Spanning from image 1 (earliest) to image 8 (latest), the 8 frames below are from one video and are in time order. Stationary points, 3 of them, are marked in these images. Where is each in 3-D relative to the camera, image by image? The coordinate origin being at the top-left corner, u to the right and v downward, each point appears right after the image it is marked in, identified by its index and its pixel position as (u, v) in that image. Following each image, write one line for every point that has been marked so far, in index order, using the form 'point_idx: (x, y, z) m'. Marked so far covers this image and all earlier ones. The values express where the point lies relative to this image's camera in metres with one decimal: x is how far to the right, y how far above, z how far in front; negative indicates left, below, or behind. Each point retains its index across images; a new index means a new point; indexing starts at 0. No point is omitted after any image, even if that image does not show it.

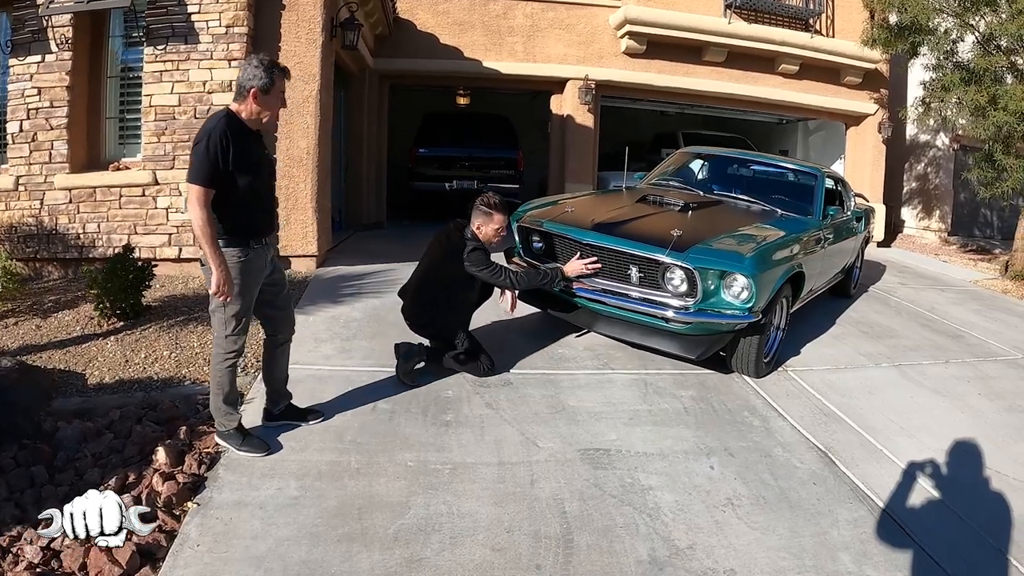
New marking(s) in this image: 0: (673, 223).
0: (+1.3, +0.5, +5.4) m
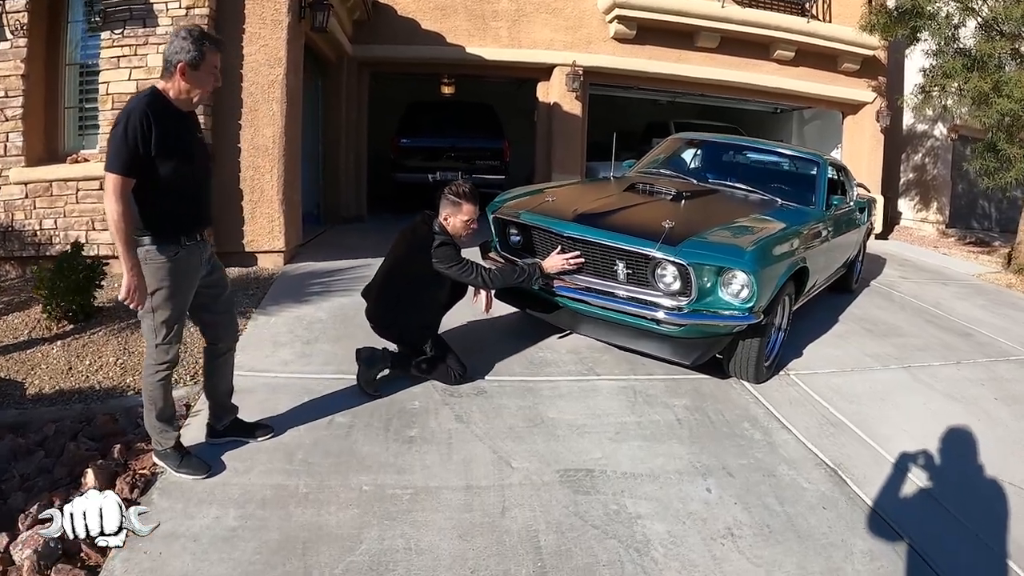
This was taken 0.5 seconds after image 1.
0: (+1.1, +0.5, +4.9) m
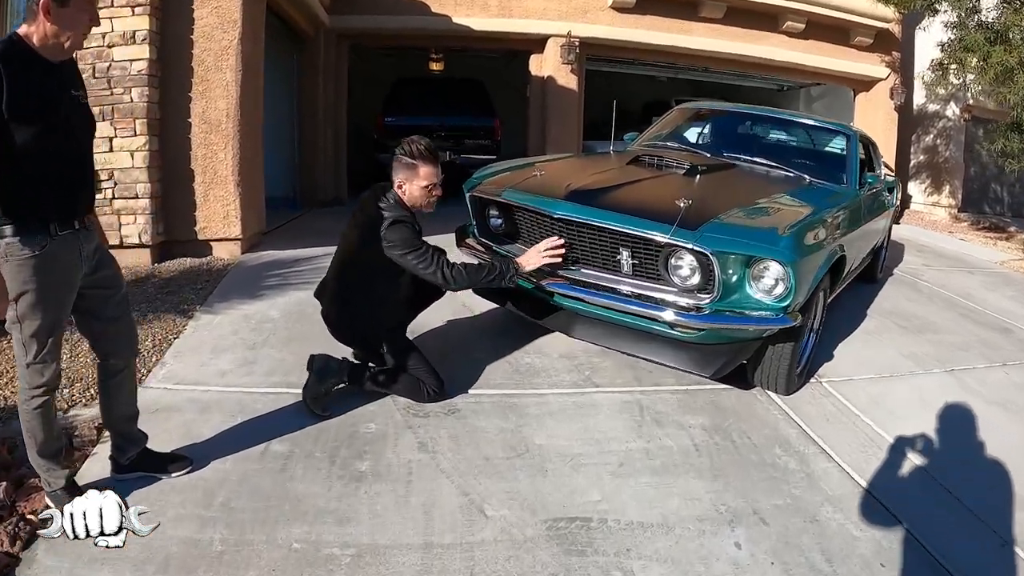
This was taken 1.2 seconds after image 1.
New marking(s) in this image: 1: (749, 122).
0: (+0.9, +0.6, +4.0) m
1: (+2.1, +1.4, +6.0) m
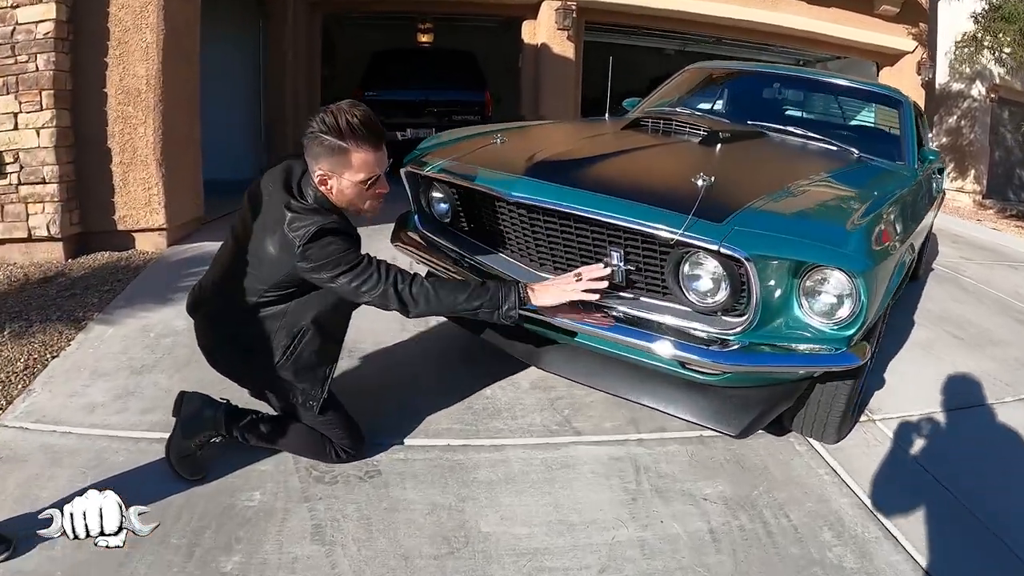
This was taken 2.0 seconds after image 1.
0: (+0.7, +0.5, +2.8) m
1: (+1.9, +1.4, +4.8) m
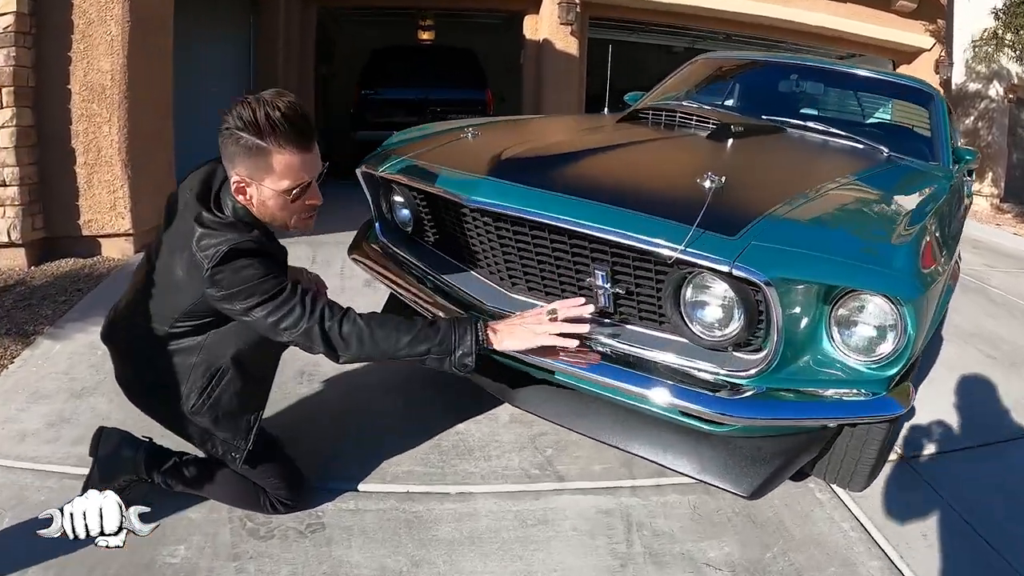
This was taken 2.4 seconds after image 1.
0: (+0.6, +0.4, +2.4) m
1: (+1.8, +1.3, +4.4) m
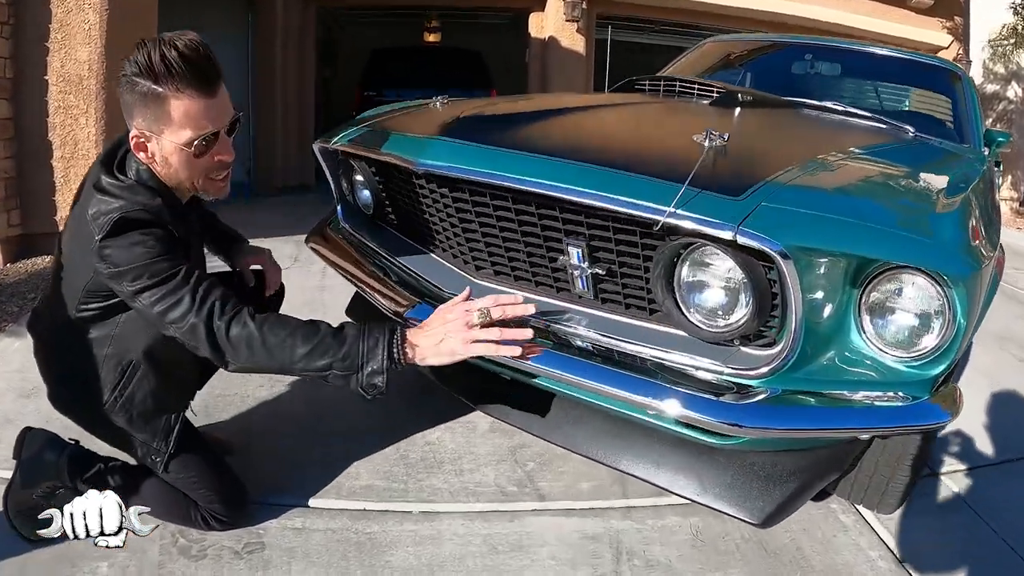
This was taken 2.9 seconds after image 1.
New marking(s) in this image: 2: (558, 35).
0: (+0.5, +0.5, +2.0) m
1: (+1.7, +1.3, +4.0) m
2: (+0.6, +3.3, +9.1) m
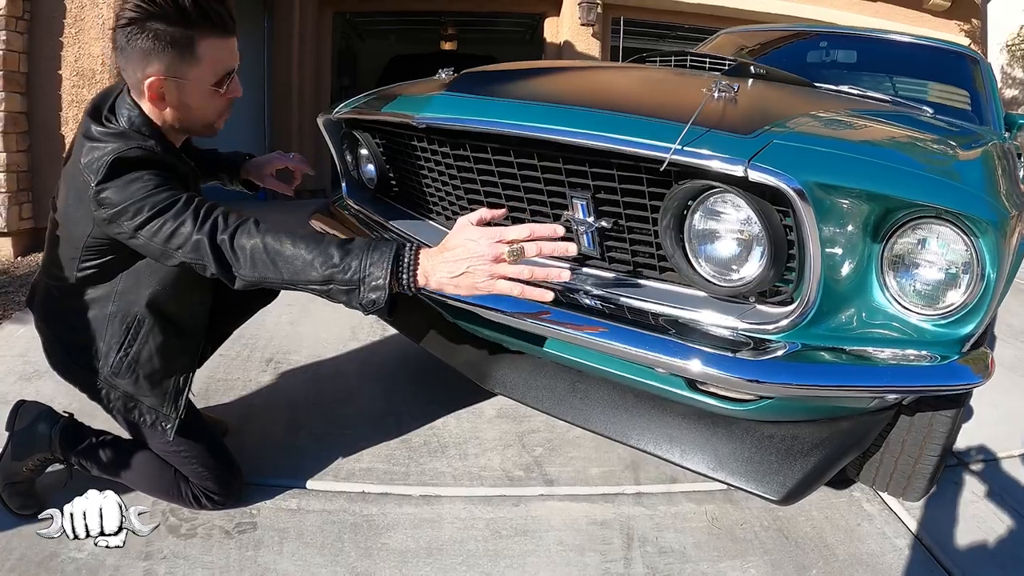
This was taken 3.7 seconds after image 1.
0: (+0.5, +0.5, +1.9) m
1: (+1.8, +1.4, +3.9) m
2: (+0.7, +3.3, +9.0) m
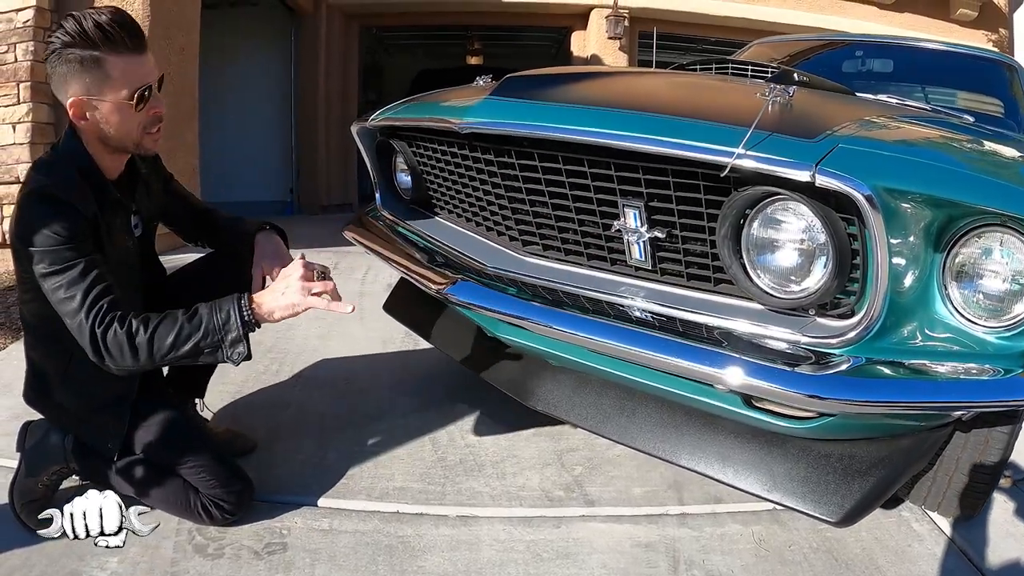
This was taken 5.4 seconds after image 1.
0: (+0.6, +0.5, +1.9) m
1: (+1.9, +1.3, +3.8) m
2: (+1.0, +3.1, +9.0) m
